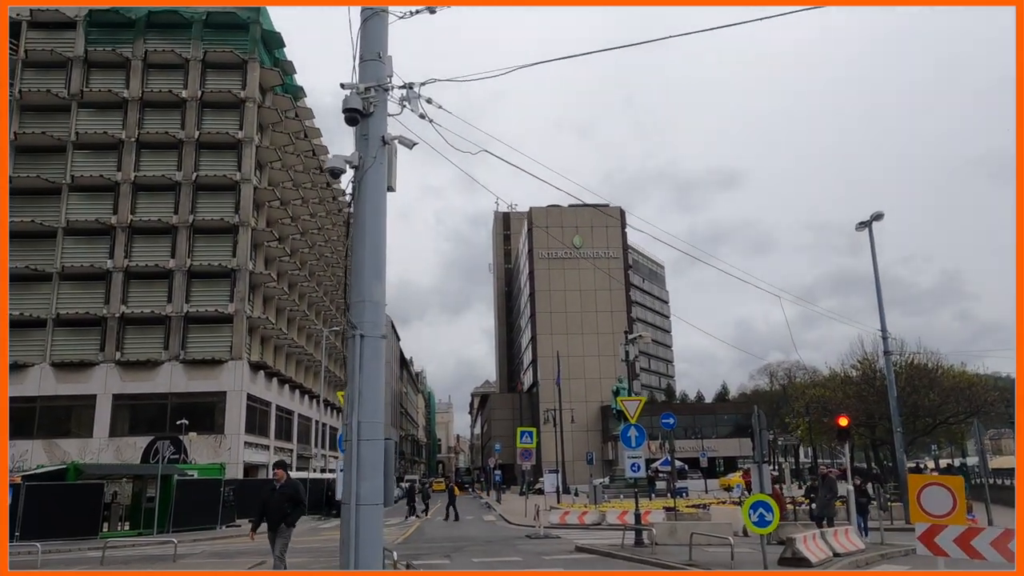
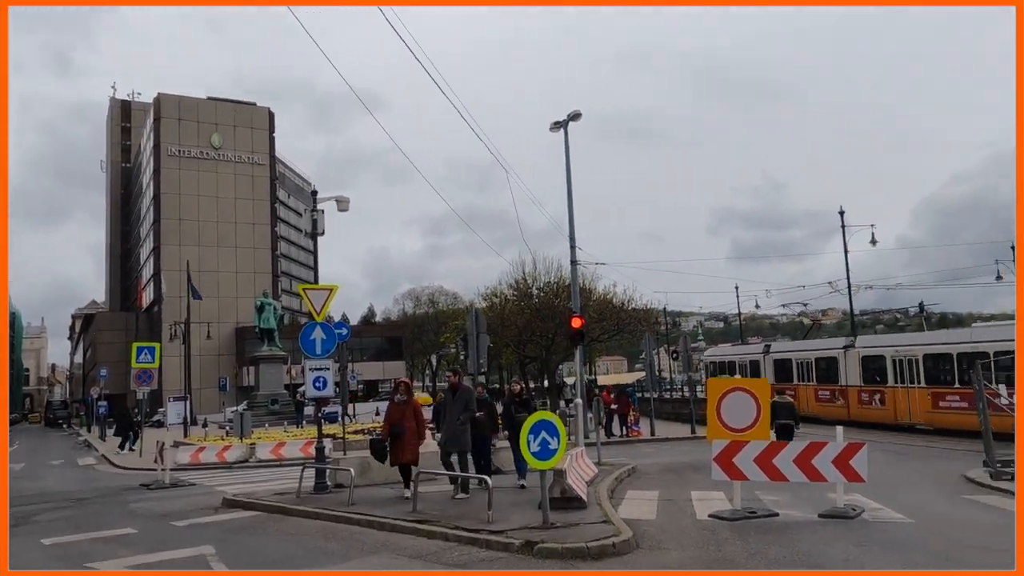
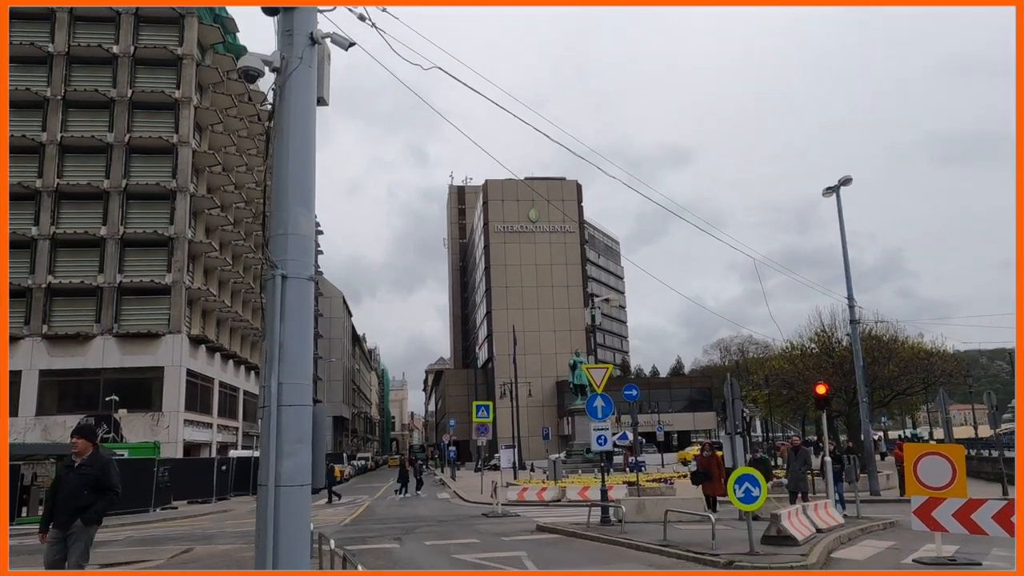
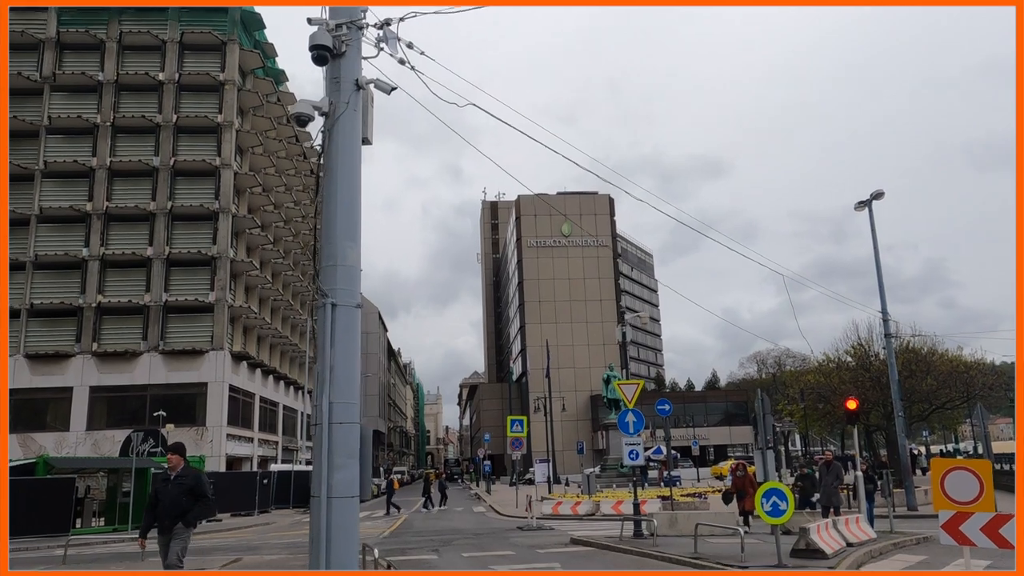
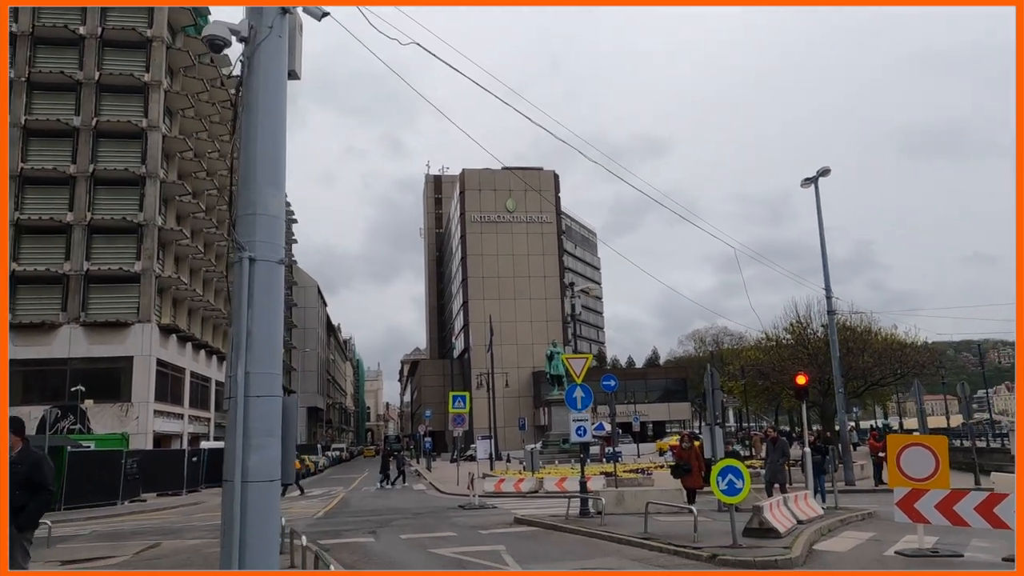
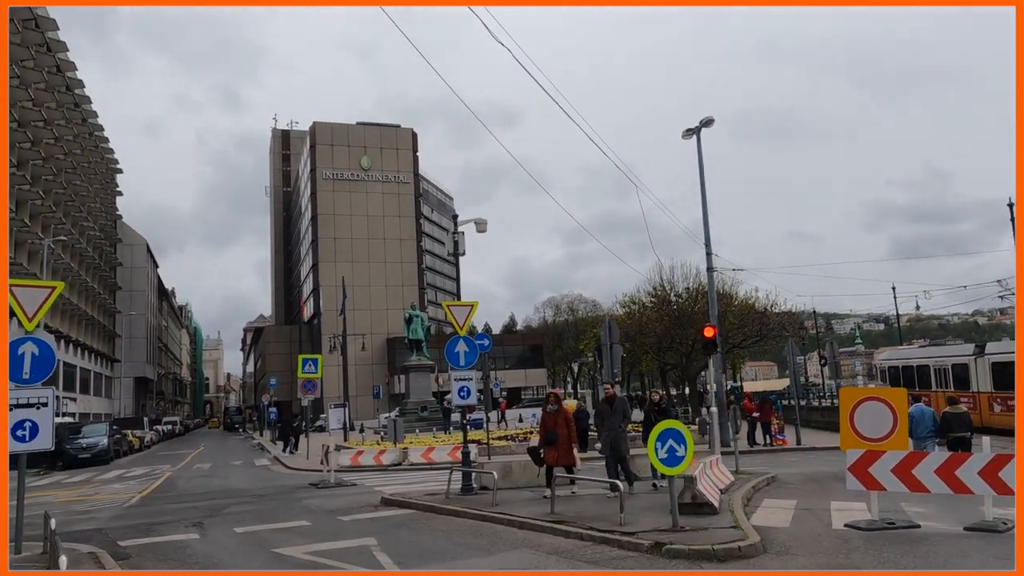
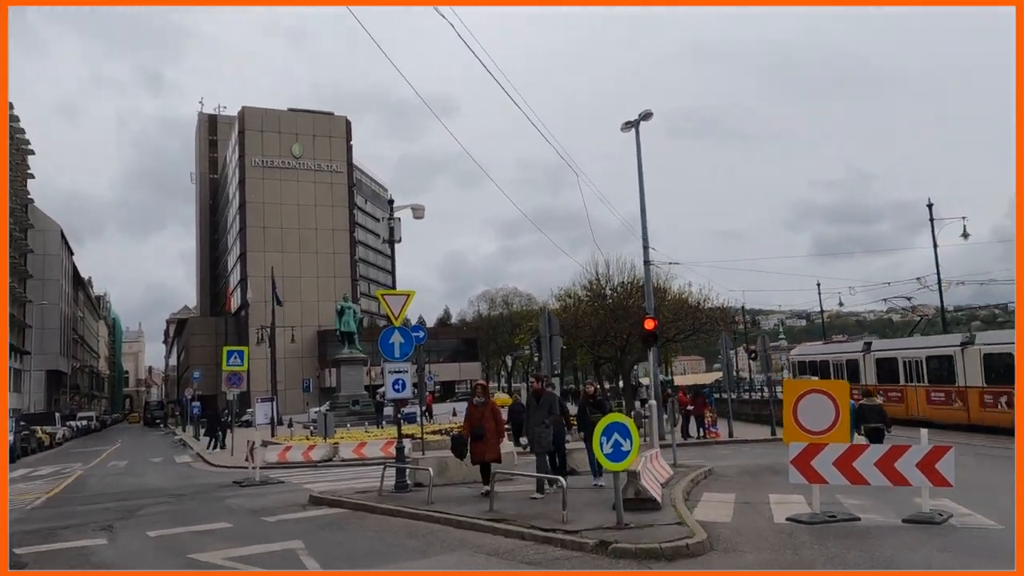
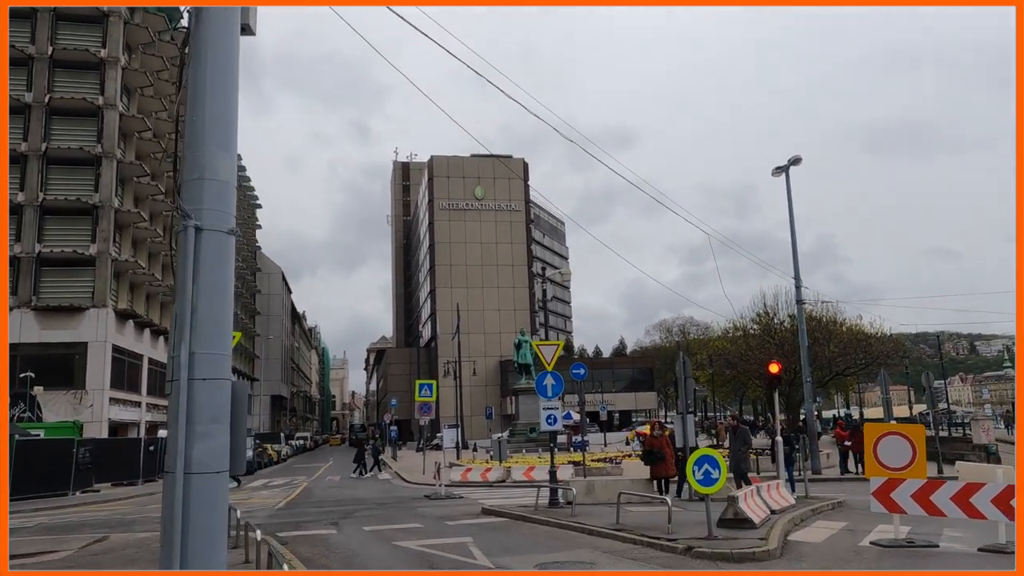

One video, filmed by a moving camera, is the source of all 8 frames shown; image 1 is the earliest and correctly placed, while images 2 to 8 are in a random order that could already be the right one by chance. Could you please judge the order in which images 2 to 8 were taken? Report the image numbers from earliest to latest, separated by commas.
4, 3, 5, 8, 6, 7, 2
